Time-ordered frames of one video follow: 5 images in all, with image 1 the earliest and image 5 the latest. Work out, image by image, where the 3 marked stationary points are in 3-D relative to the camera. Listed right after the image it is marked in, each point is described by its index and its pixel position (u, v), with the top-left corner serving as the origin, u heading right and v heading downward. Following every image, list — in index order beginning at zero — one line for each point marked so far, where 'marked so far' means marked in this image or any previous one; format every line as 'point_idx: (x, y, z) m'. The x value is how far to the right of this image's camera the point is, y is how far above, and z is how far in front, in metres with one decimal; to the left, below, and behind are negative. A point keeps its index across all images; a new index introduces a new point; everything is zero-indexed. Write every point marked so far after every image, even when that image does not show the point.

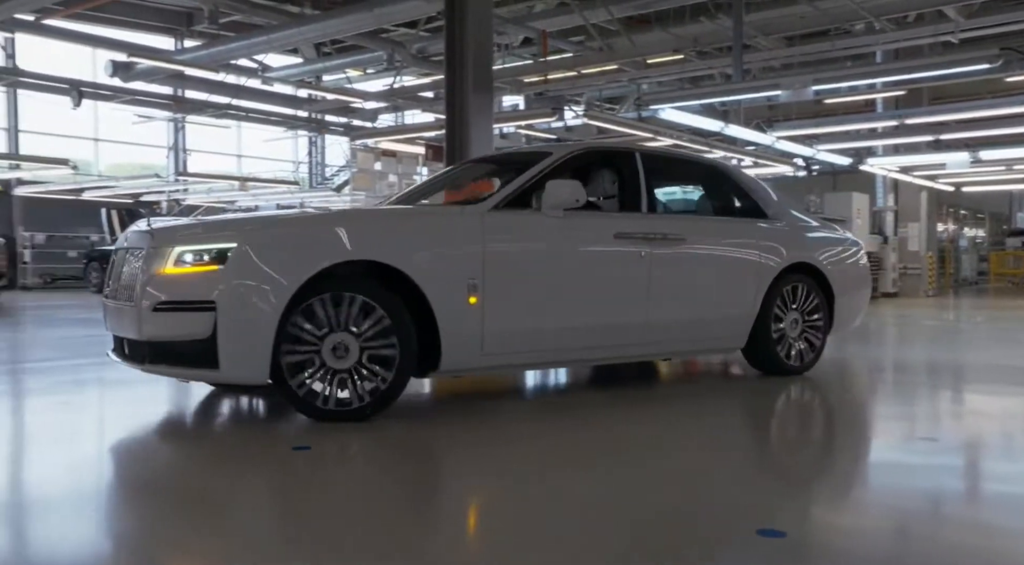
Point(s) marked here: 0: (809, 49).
0: (+2.8, +2.2, +9.8) m
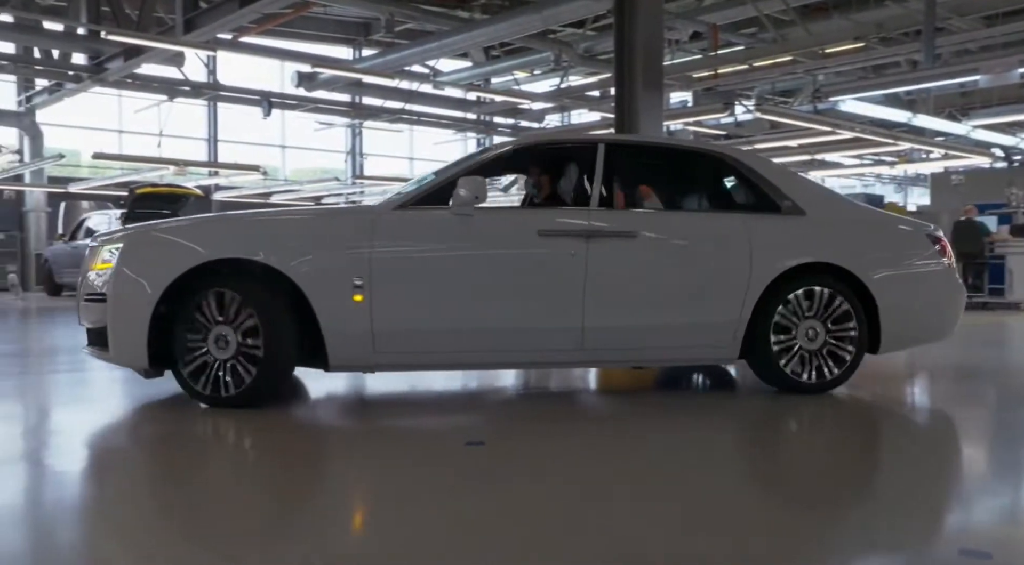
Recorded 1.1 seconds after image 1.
0: (+4.3, +2.2, +9.0) m
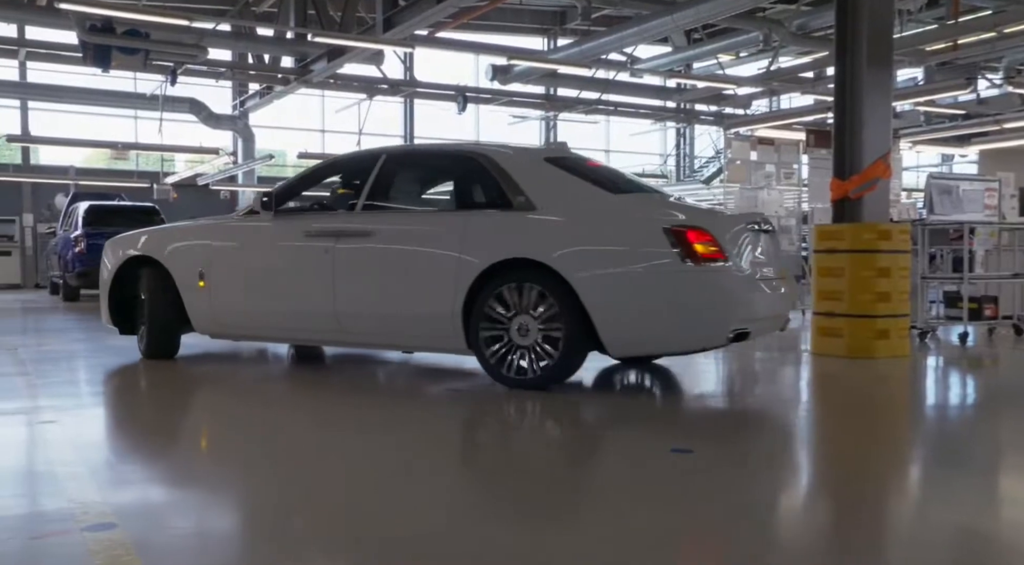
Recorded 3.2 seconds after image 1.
0: (+5.8, +2.2, +7.3) m
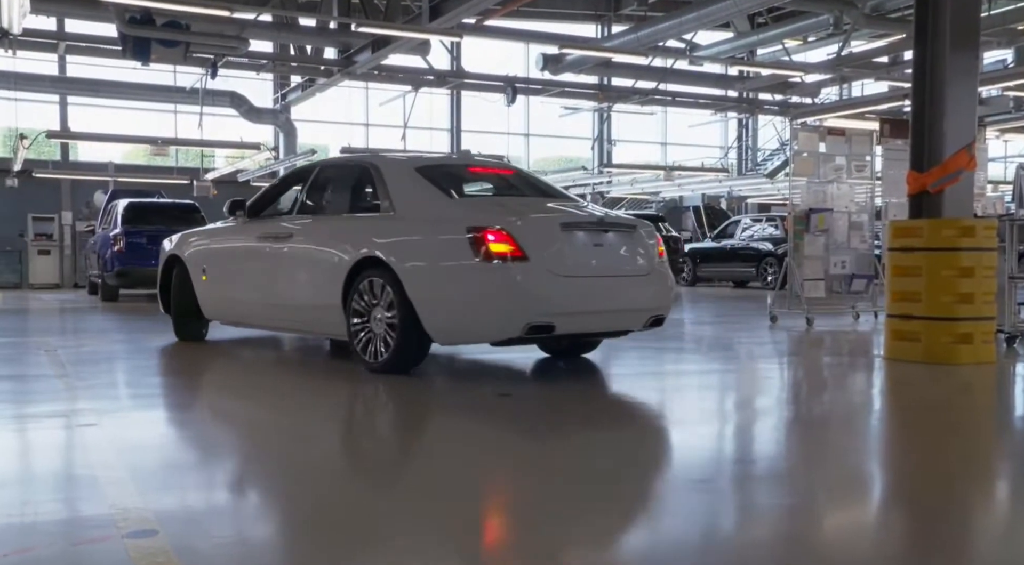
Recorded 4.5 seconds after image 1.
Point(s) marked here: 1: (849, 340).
0: (+6.1, +2.2, +6.6) m
1: (+2.9, -0.5, +8.9) m
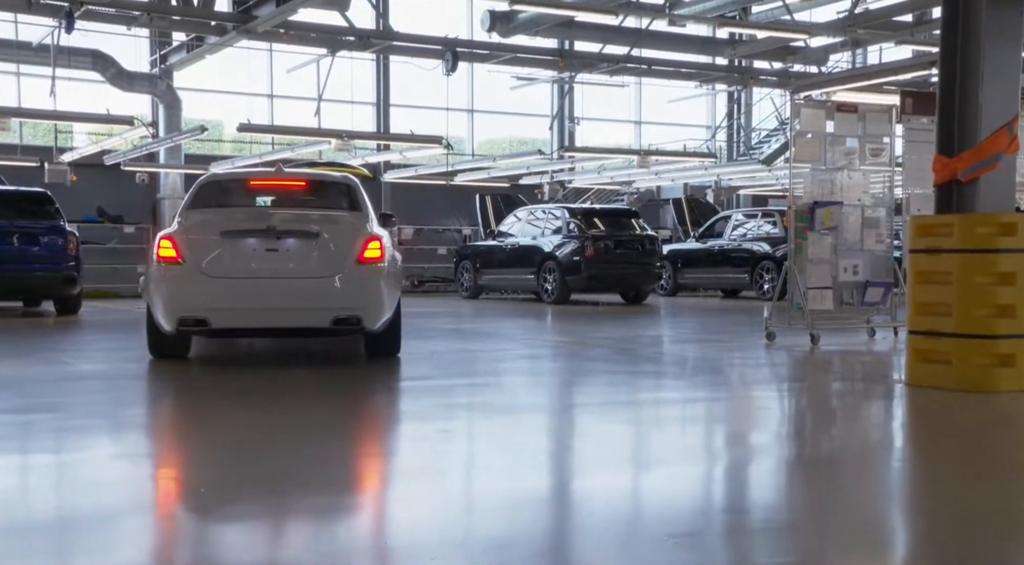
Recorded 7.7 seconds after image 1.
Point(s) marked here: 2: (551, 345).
0: (+5.8, +2.1, +5.4) m
1: (+2.5, -0.6, +7.5) m
2: (+0.3, -0.5, +8.5) m
